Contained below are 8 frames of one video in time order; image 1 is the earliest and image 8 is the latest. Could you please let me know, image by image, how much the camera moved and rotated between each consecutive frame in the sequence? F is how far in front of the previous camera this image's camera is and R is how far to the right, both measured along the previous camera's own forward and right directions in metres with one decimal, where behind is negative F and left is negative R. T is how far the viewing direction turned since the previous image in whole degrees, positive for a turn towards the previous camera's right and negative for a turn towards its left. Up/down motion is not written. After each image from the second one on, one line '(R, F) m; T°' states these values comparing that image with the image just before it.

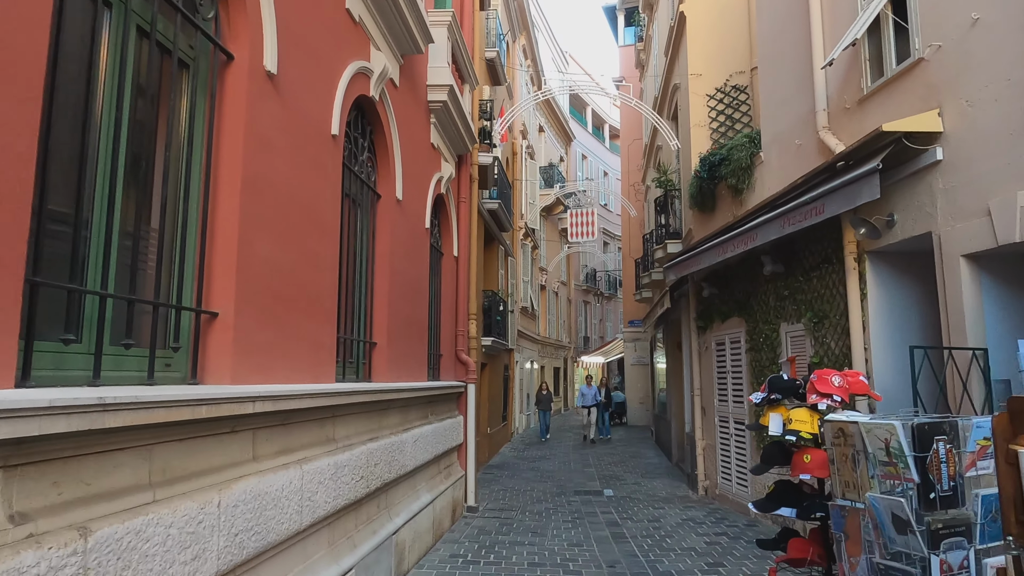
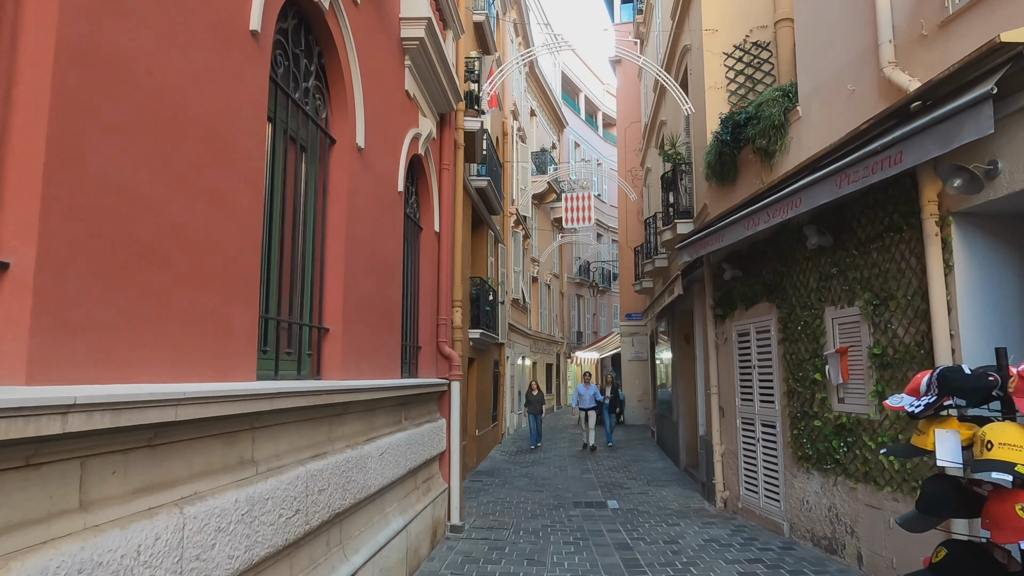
(0.0, +1.2) m; +1°
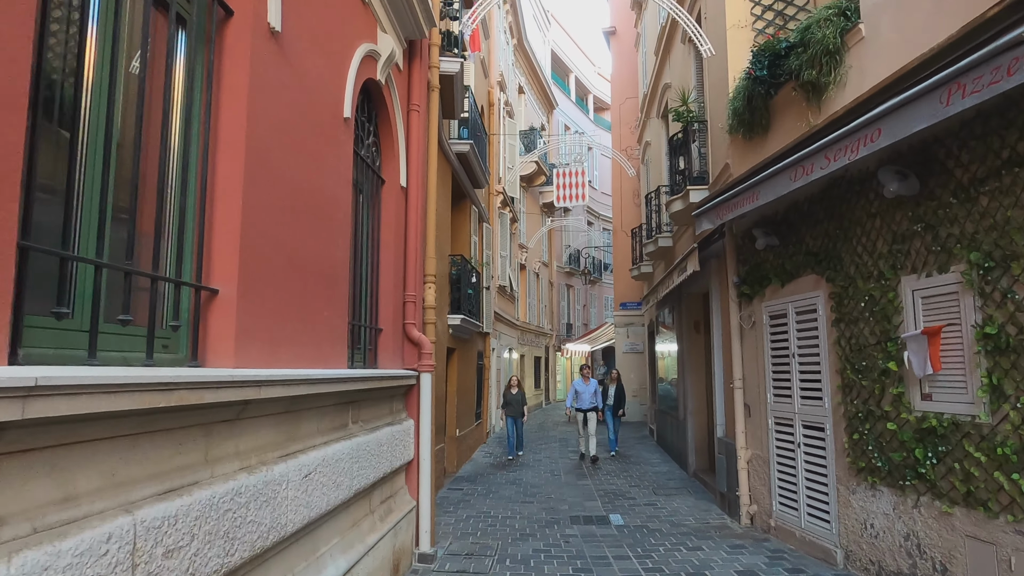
(0.0, +1.4) m; +1°
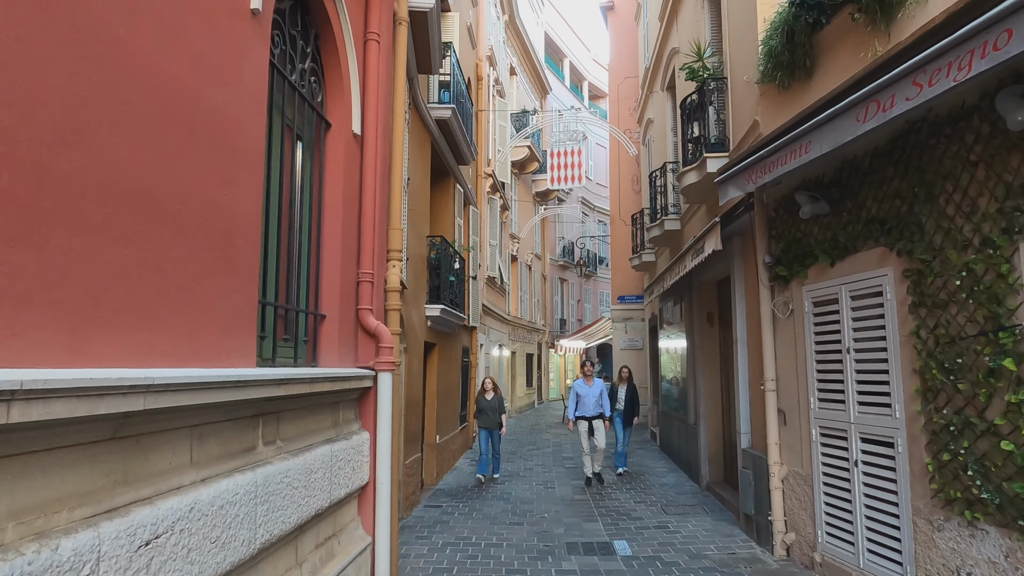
(+0.1, +1.3) m; +1°
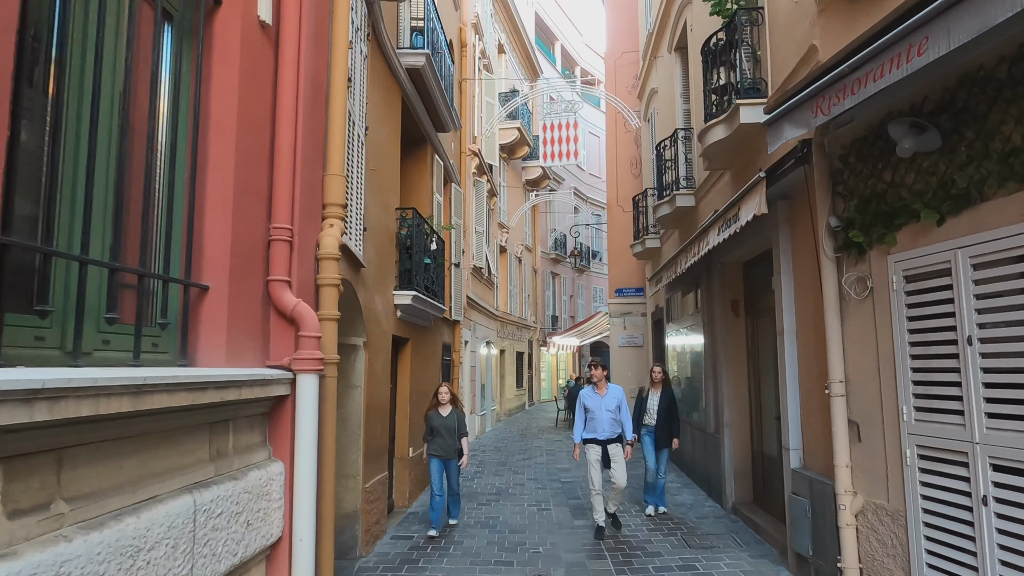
(0.0, +1.5) m; +1°
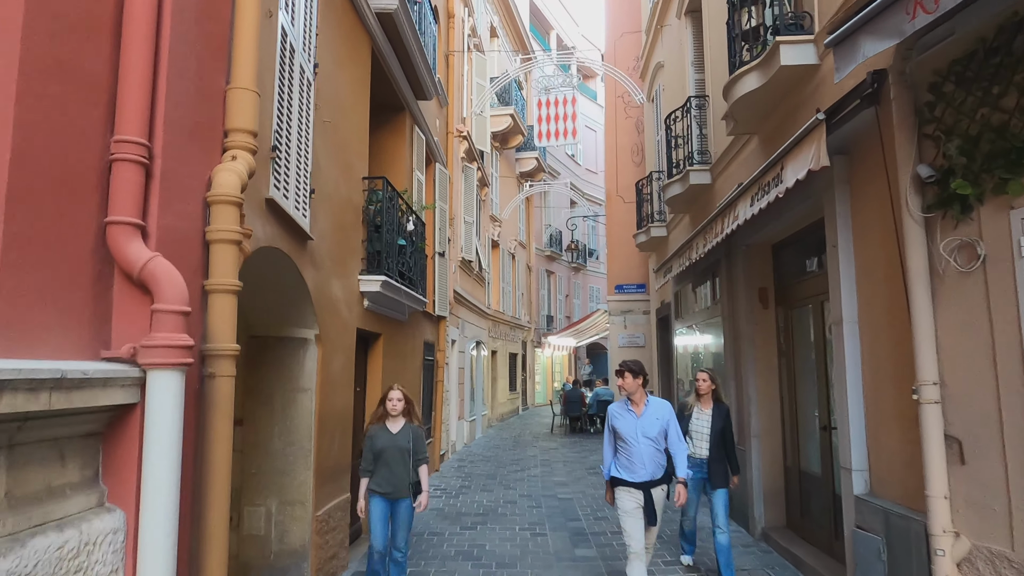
(+0.1, +1.1) m; 0°
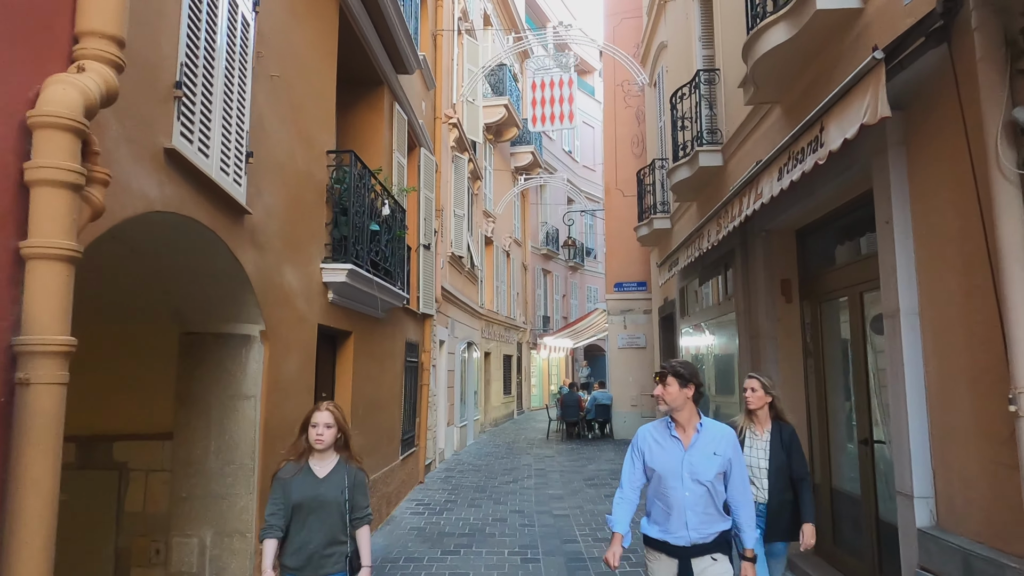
(+0.1, +0.8) m; 0°
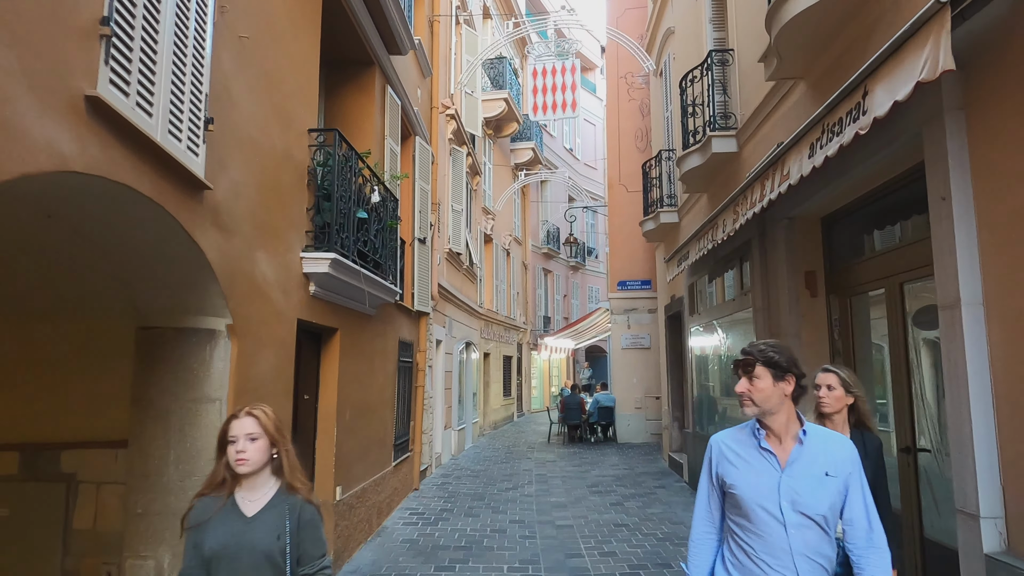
(0.0, +0.5) m; 0°
